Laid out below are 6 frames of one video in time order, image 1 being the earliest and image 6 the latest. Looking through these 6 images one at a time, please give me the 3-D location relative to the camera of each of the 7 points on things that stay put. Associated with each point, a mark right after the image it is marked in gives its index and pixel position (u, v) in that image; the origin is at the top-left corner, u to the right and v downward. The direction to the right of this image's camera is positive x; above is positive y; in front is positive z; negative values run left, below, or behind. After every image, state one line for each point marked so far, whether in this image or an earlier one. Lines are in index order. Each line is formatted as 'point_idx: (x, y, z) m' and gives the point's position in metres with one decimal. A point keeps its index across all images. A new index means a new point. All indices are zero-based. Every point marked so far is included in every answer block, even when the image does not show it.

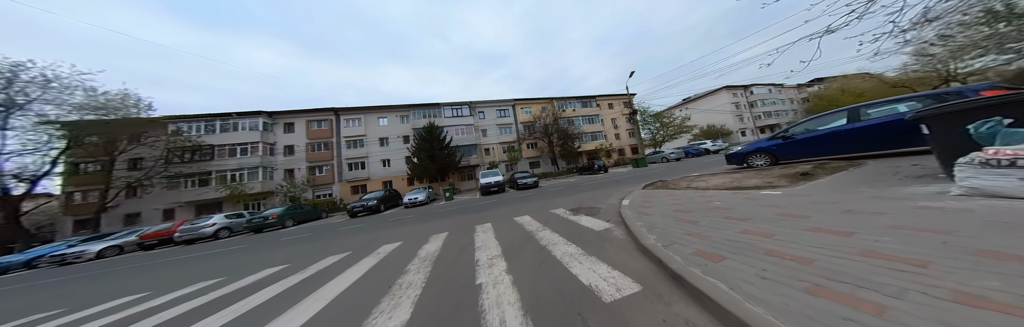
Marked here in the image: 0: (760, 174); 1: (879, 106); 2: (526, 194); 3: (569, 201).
0: (+9.5, -0.5, +6.2) m
1: (+12.9, +2.0, +5.6) m
2: (+1.3, -2.7, +13.5) m
3: (+2.9, -1.9, +7.9) m
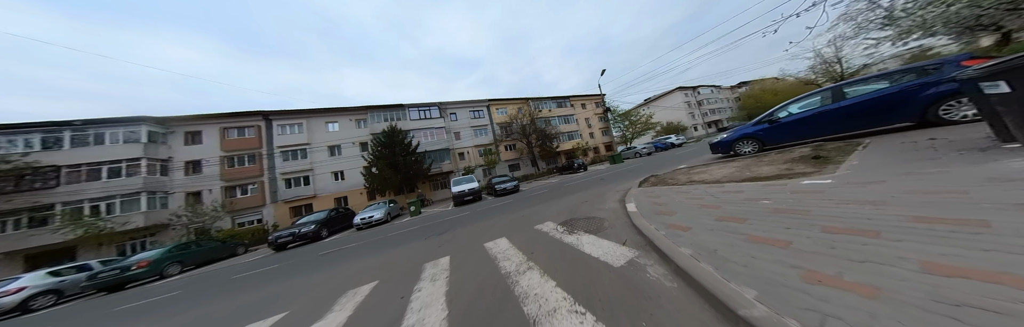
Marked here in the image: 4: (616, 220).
0: (+8.5, 0.0, +5.5) m
1: (+11.8, +2.7, +5.4) m
2: (-0.3, -2.9, +11.7) m
3: (+1.8, -1.8, +6.3) m
4: (+2.6, -1.4, +4.0) m
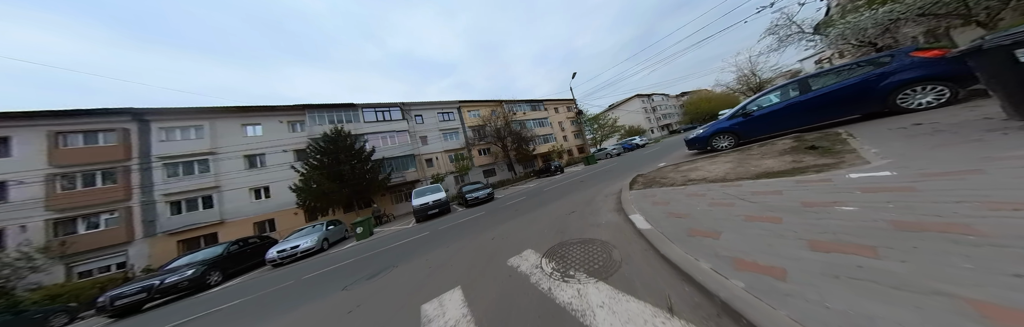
0: (+7.5, +0.2, +5.0) m
1: (+10.7, +3.0, +5.5) m
2: (-2.0, -3.1, +9.8) m
3: (+0.8, -1.8, +4.8) m
4: (+1.9, -1.4, +2.7) m
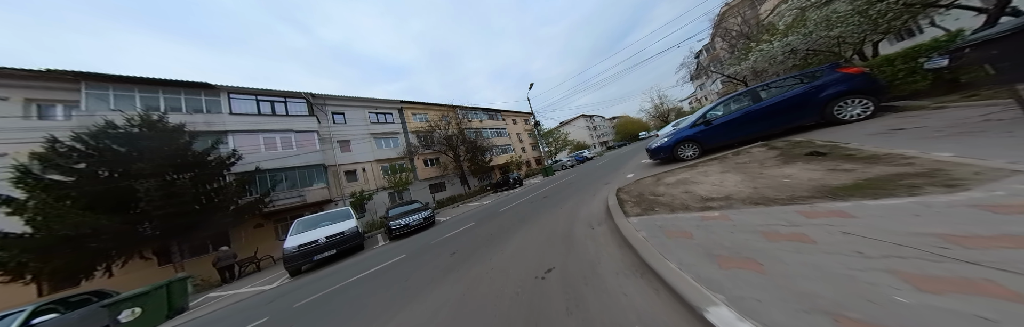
0: (+6.0, 0.0, +4.1) m
1: (+8.9, +2.7, +5.6) m
2: (-4.4, -3.6, +6.1) m
3: (-0.4, -2.0, +2.1) m
4: (+1.2, -1.4, +0.4) m
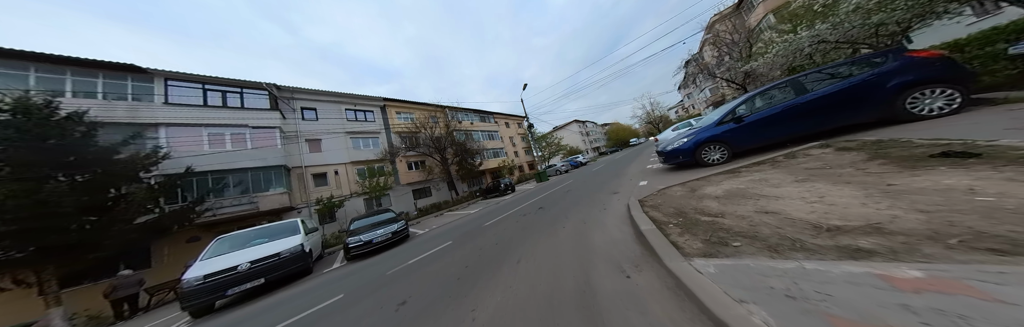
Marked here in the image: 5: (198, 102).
0: (+5.7, -0.1, +2.9) m
1: (+8.6, +2.5, +4.6) m
2: (-4.8, -3.7, +4.3) m
3: (-0.6, -2.0, +0.5) m
4: (+1.1, -1.3, -1.1) m
5: (-27.5, +5.4, +14.2) m
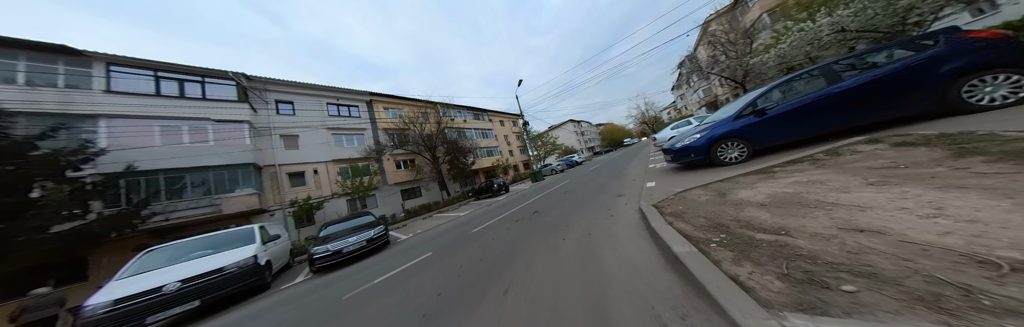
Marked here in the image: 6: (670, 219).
0: (+5.5, -0.1, +2.3) m
1: (+8.4, +2.5, +4.0) m
2: (-5.1, -3.6, +3.4) m
3: (-0.8, -1.9, -0.3) m
4: (+1.0, -1.3, -1.9) m
5: (-28.0, +5.6, +12.6) m
6: (+2.8, -0.9, +2.9) m
